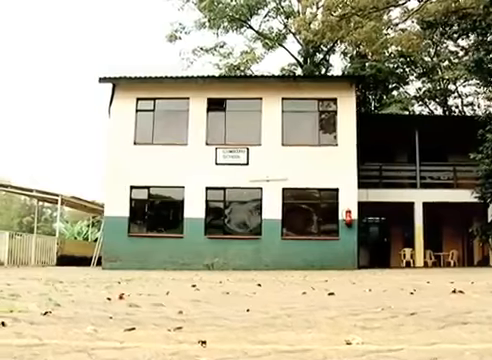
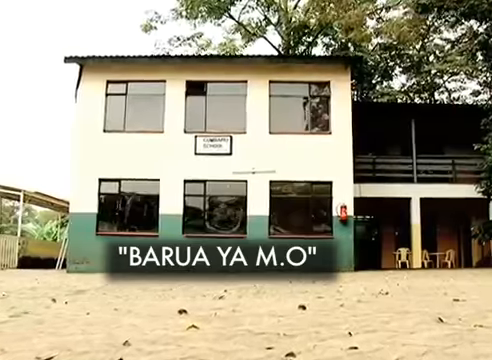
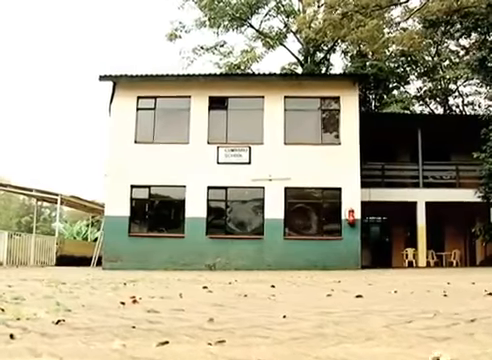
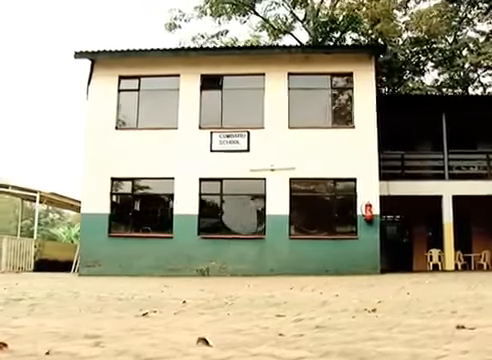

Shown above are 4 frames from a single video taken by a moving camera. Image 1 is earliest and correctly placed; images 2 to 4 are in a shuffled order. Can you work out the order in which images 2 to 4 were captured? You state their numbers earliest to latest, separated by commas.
3, 2, 4
